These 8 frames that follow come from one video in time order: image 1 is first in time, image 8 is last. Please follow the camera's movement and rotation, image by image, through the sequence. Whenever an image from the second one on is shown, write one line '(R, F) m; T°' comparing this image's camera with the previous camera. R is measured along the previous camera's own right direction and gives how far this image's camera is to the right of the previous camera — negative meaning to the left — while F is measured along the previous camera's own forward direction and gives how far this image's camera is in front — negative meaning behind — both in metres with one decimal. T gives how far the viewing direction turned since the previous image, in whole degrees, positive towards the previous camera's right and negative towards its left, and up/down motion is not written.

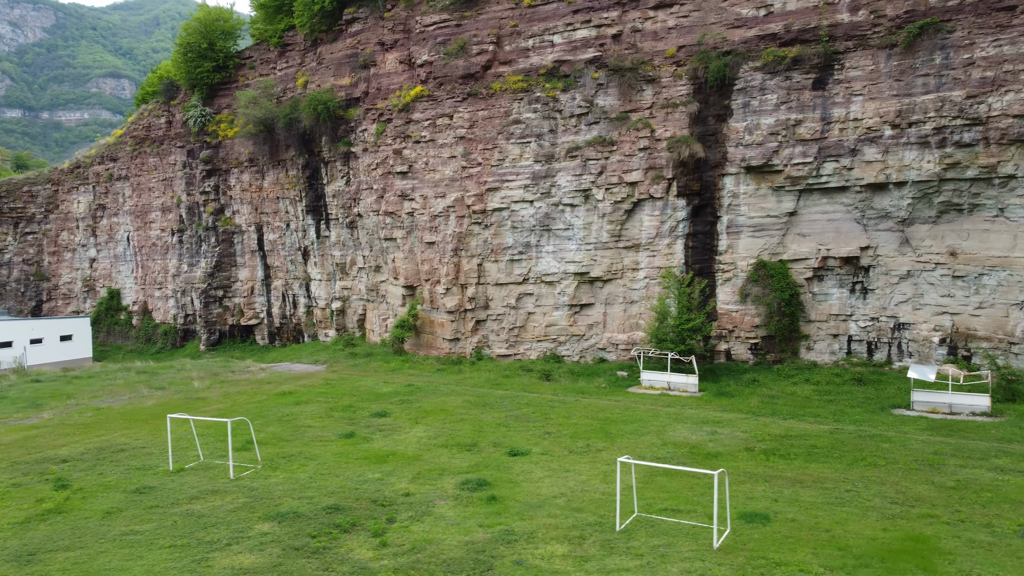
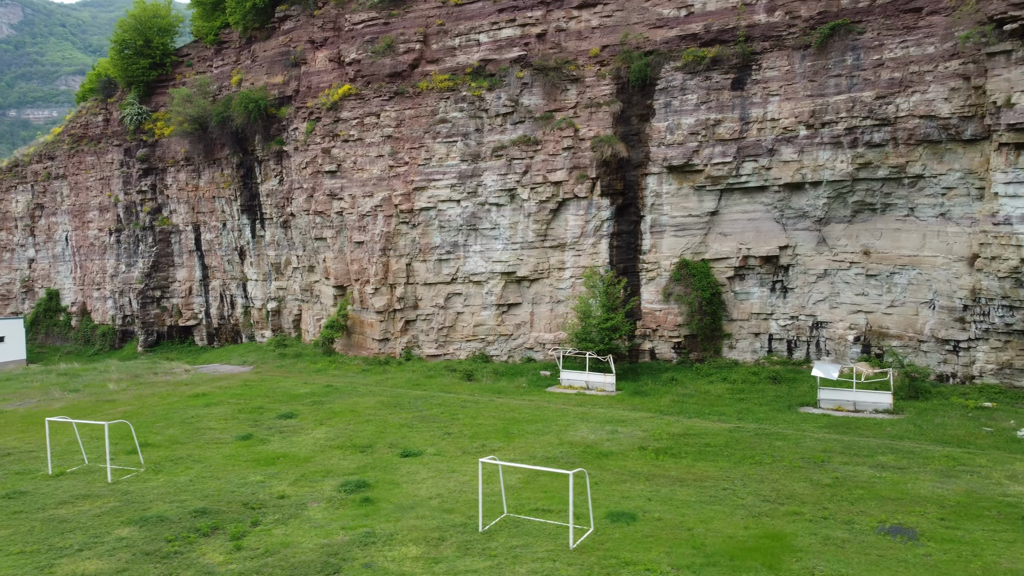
(+1.4, 0.0) m; +2°
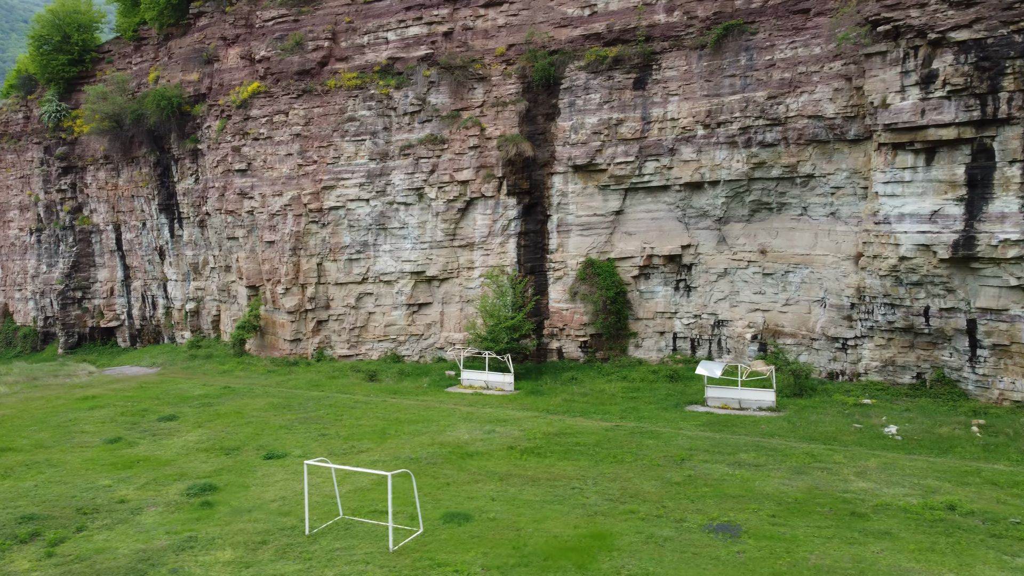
(+1.8, +0.1) m; +2°
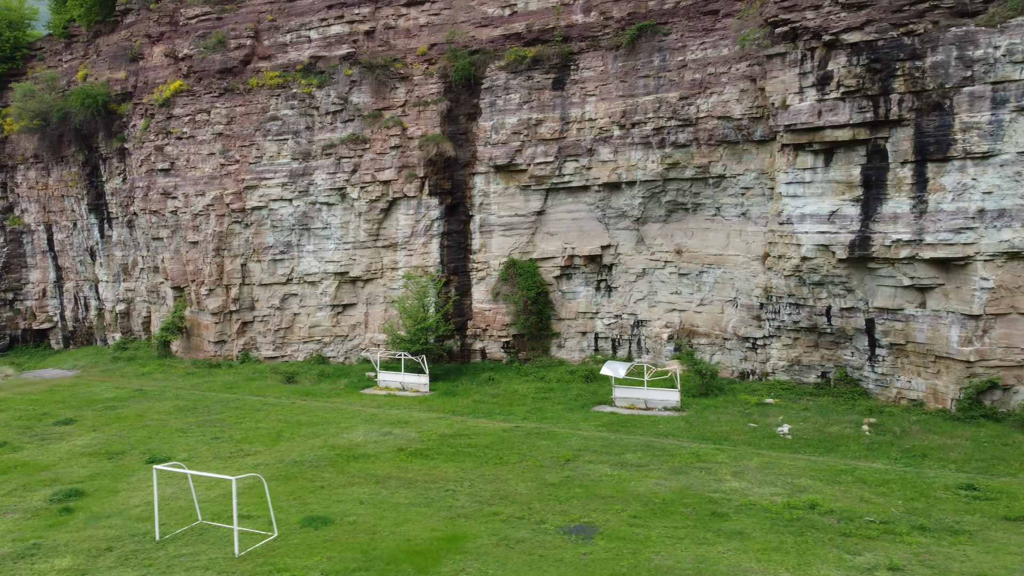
(+1.5, +0.1) m; +1°
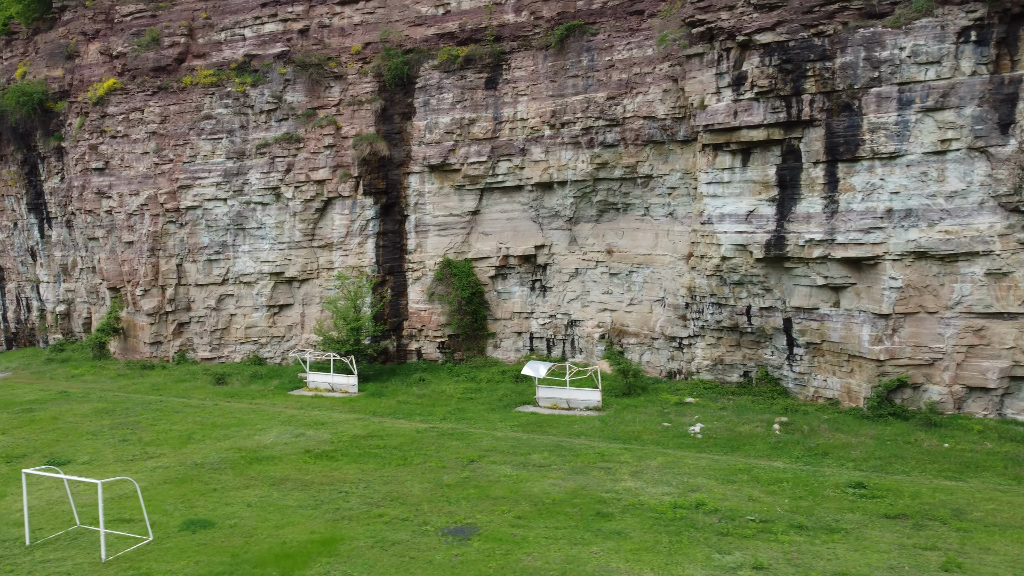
(+1.3, 0.0) m; +1°
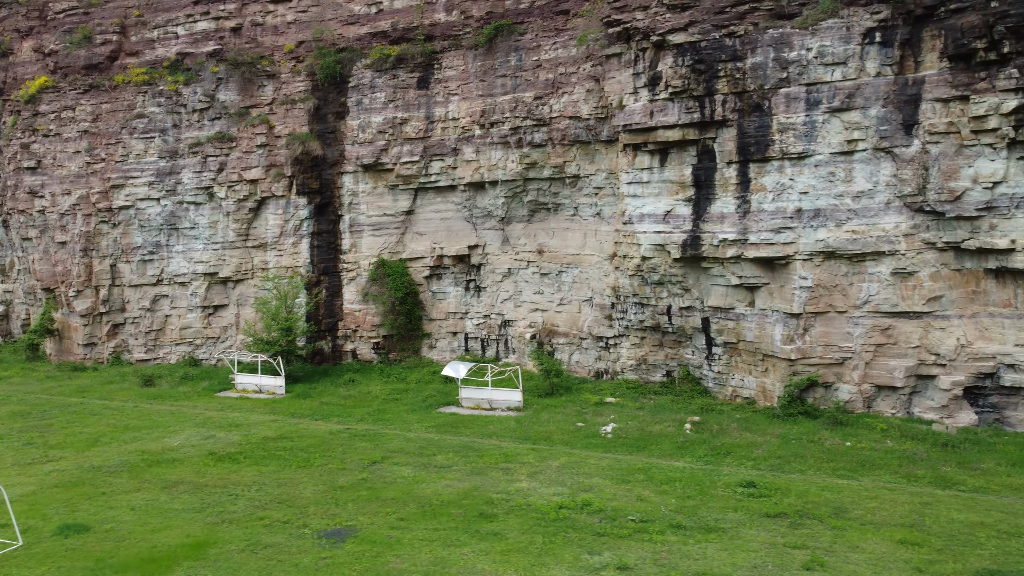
(+1.3, 0.0) m; +1°
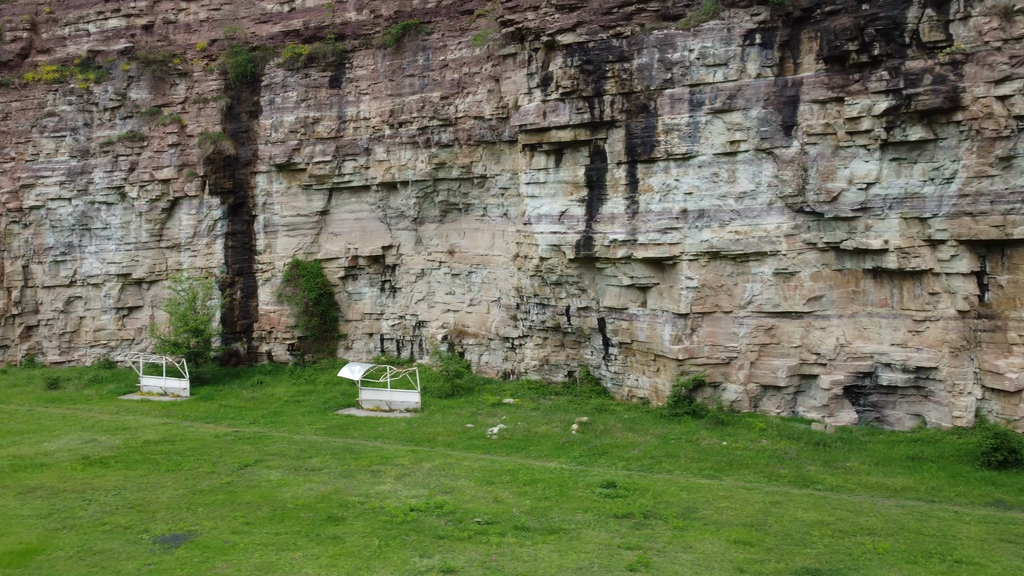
(+1.7, 0.0) m; +1°
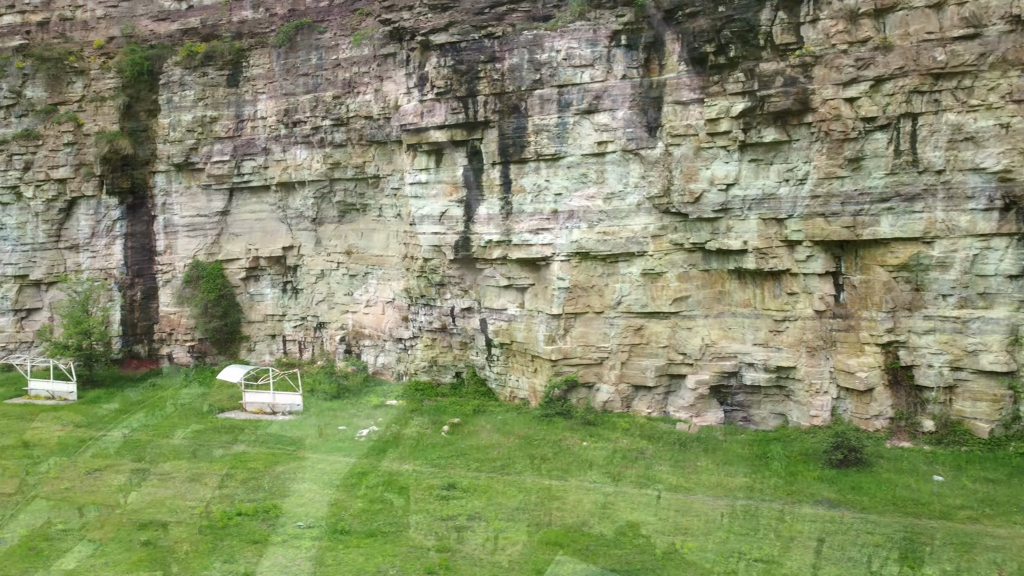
(+1.9, 0.0) m; +2°
